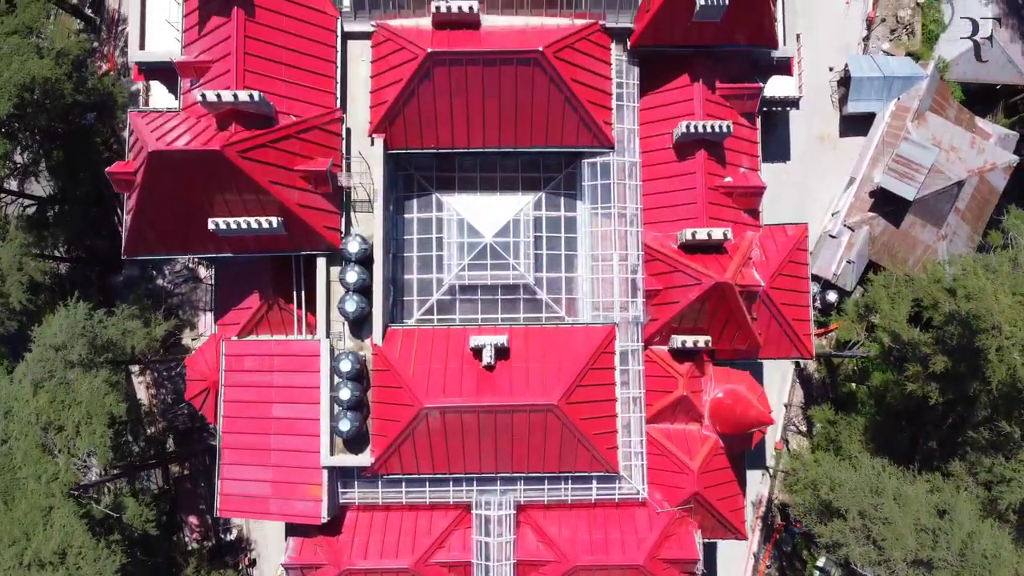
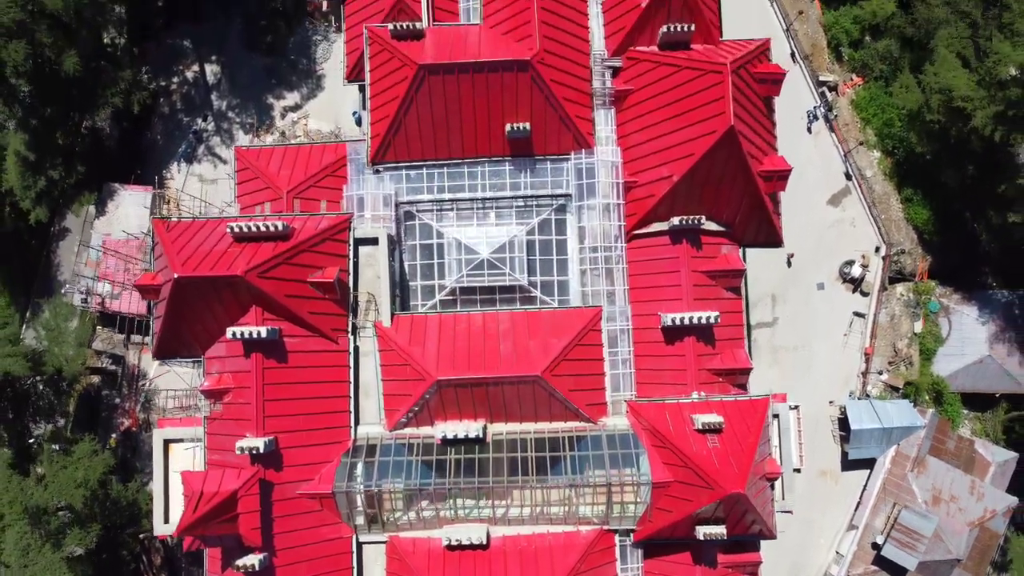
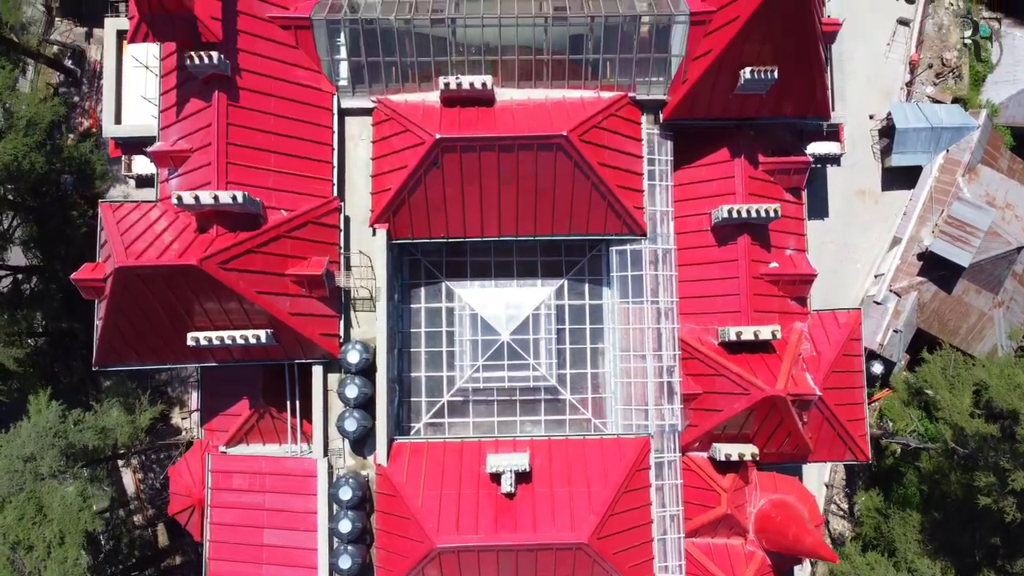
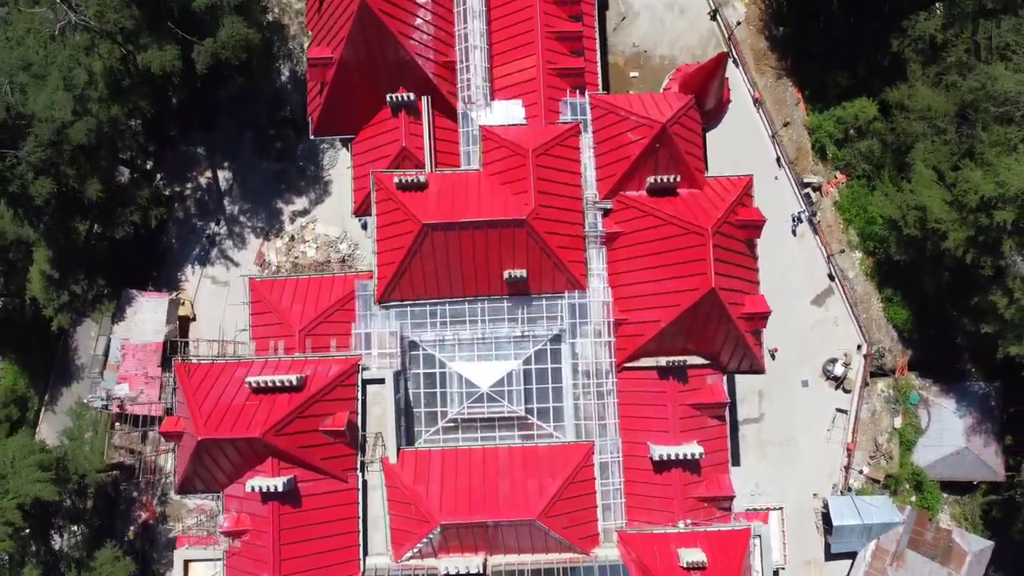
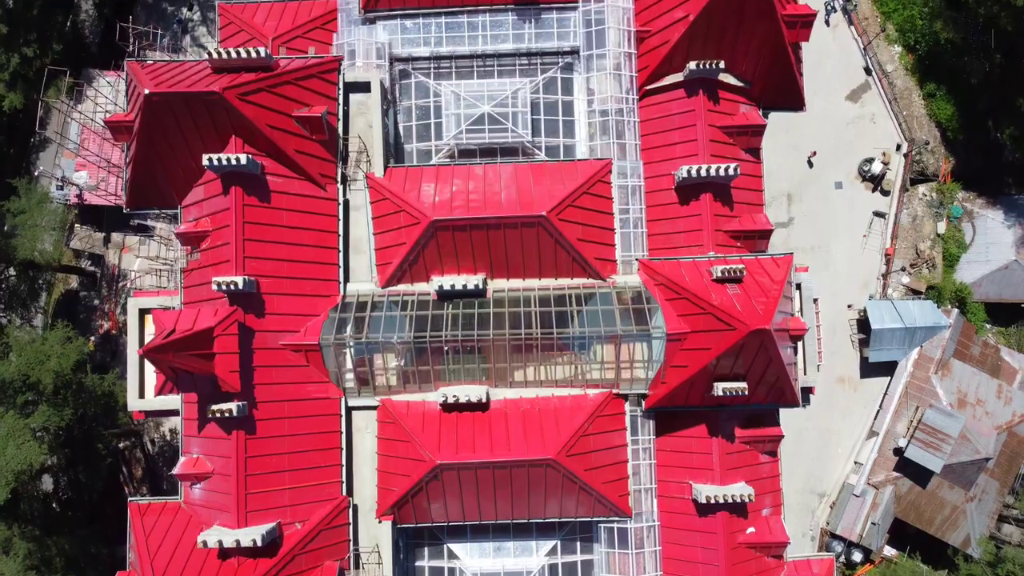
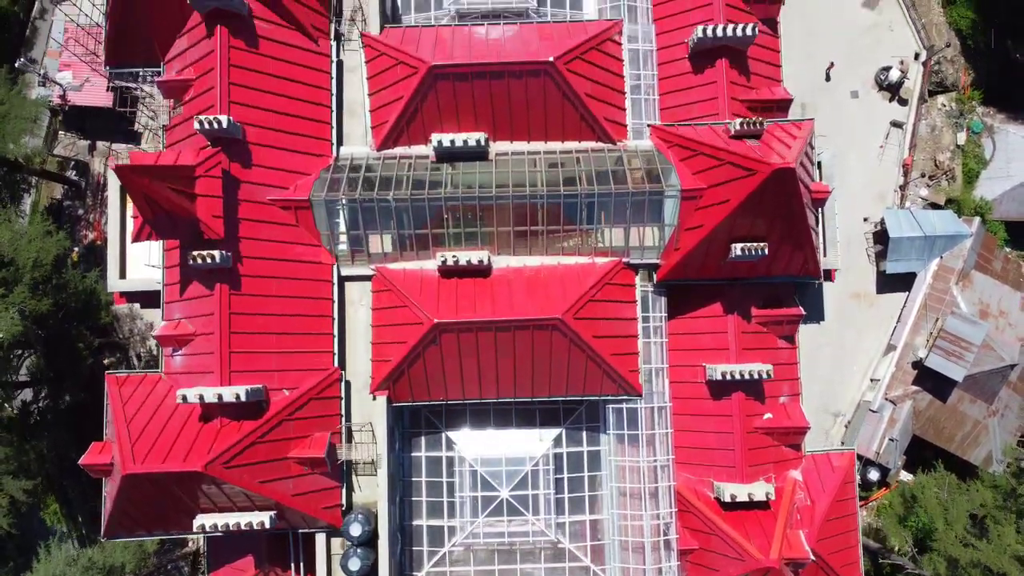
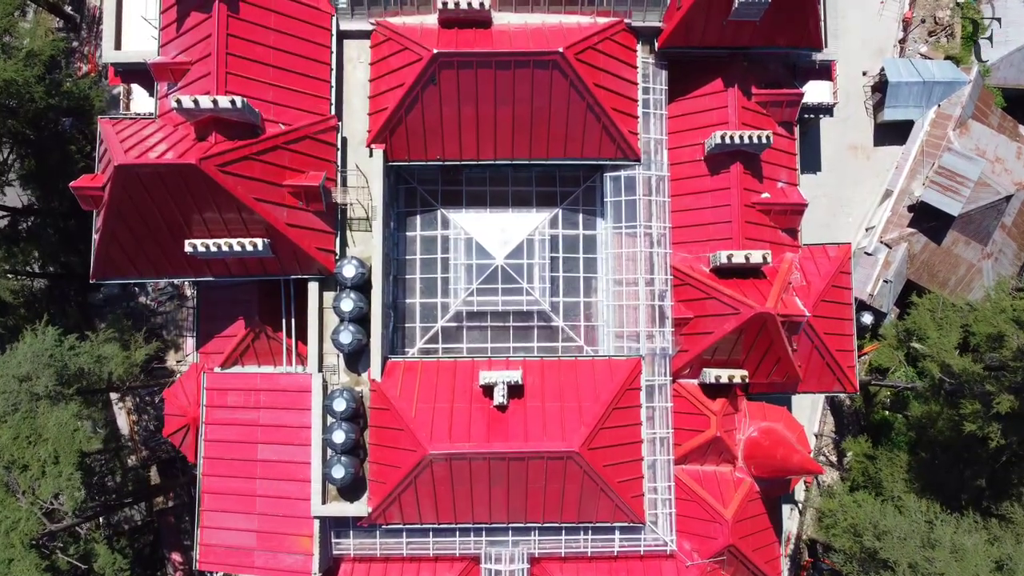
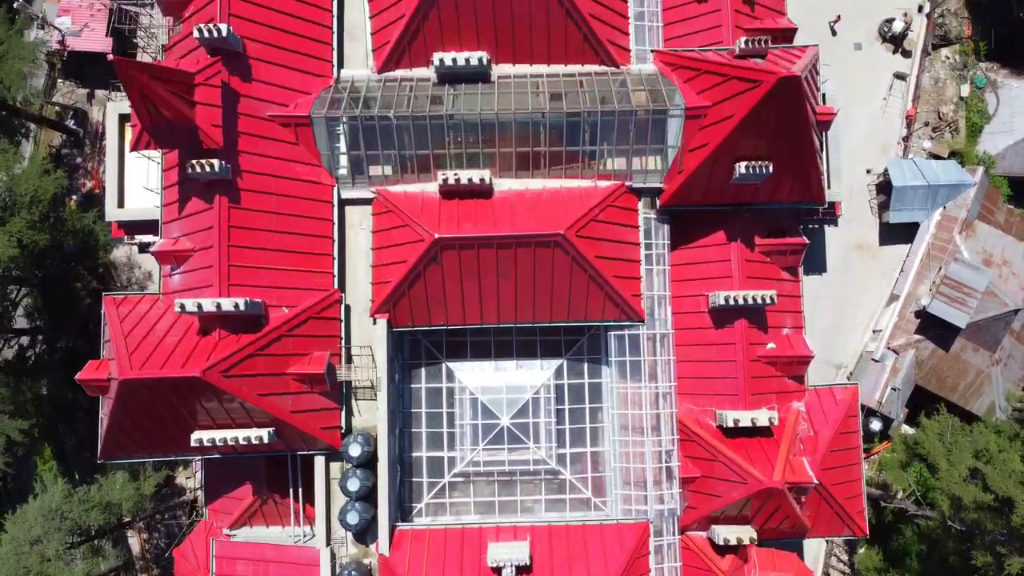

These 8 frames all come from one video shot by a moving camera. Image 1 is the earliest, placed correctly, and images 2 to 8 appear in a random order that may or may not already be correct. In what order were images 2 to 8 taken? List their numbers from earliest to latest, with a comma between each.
7, 3, 8, 6, 5, 2, 4
